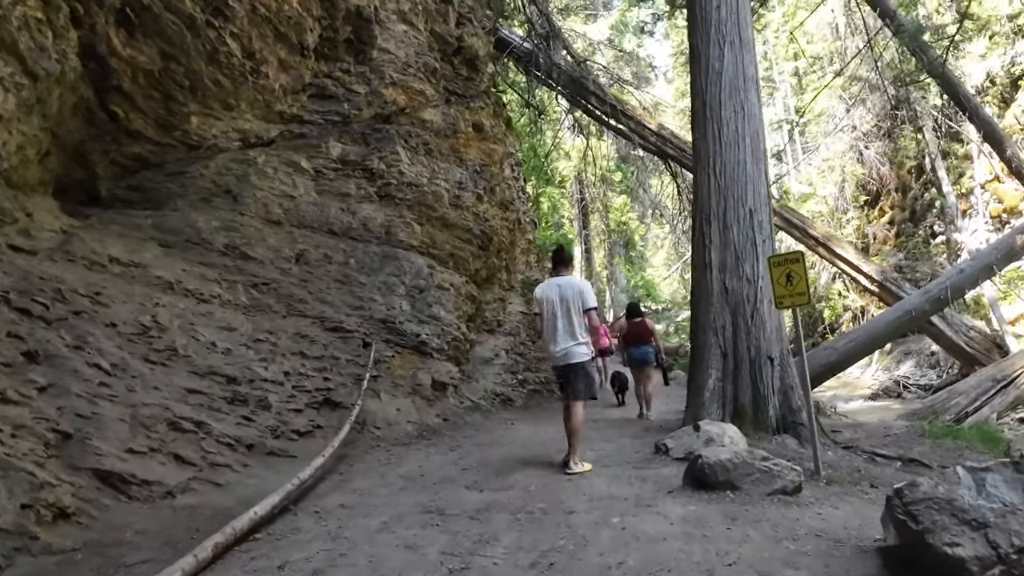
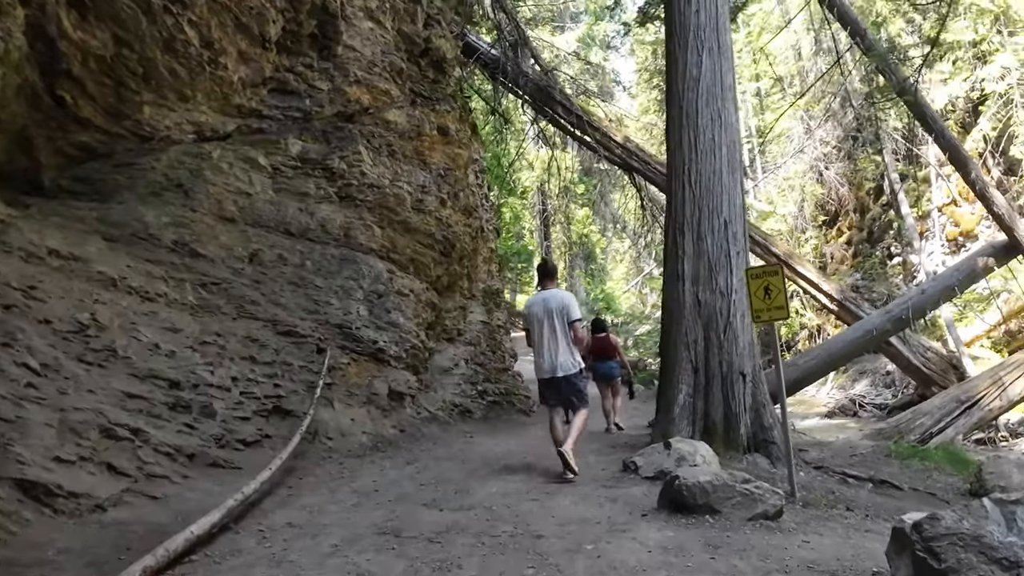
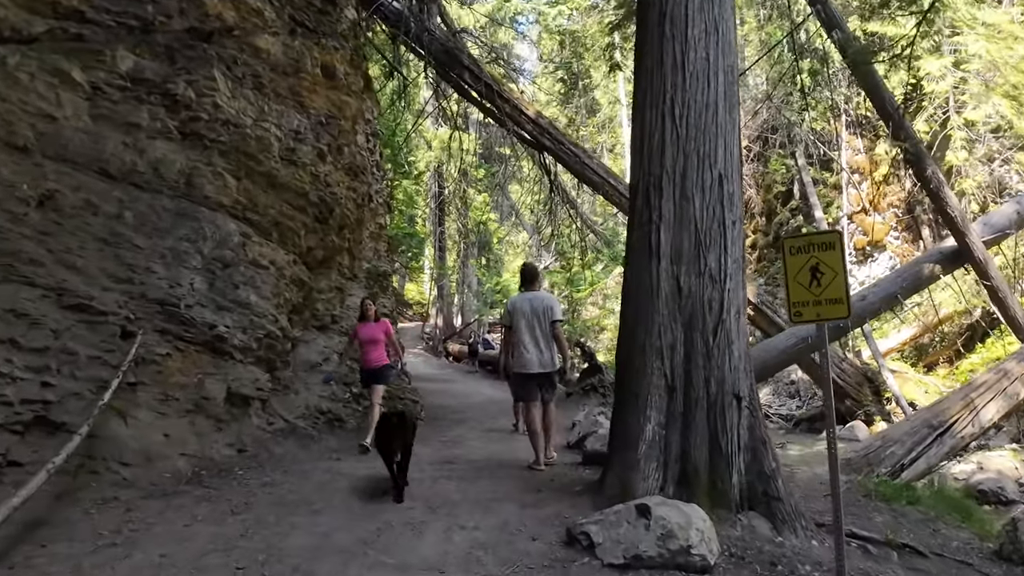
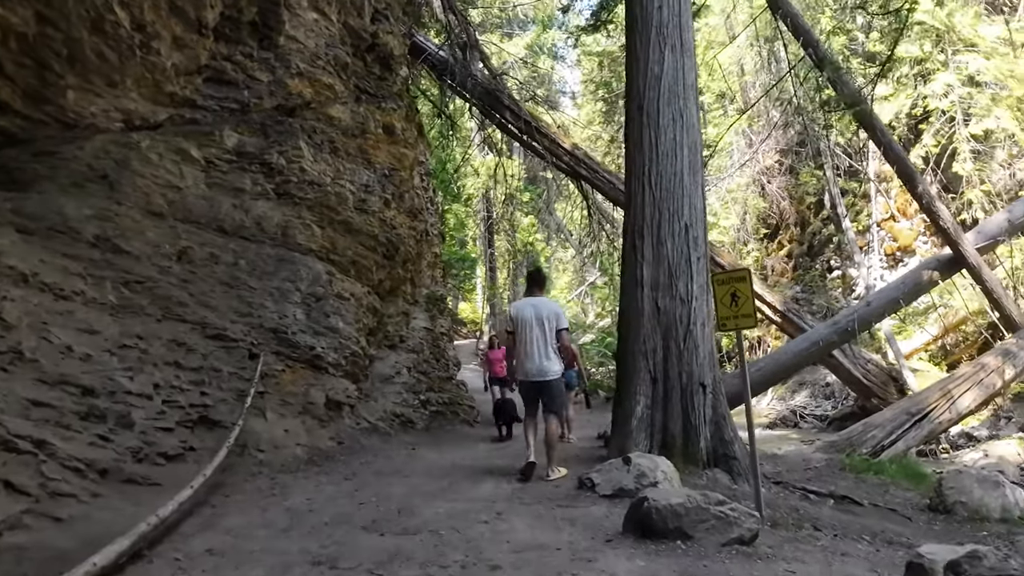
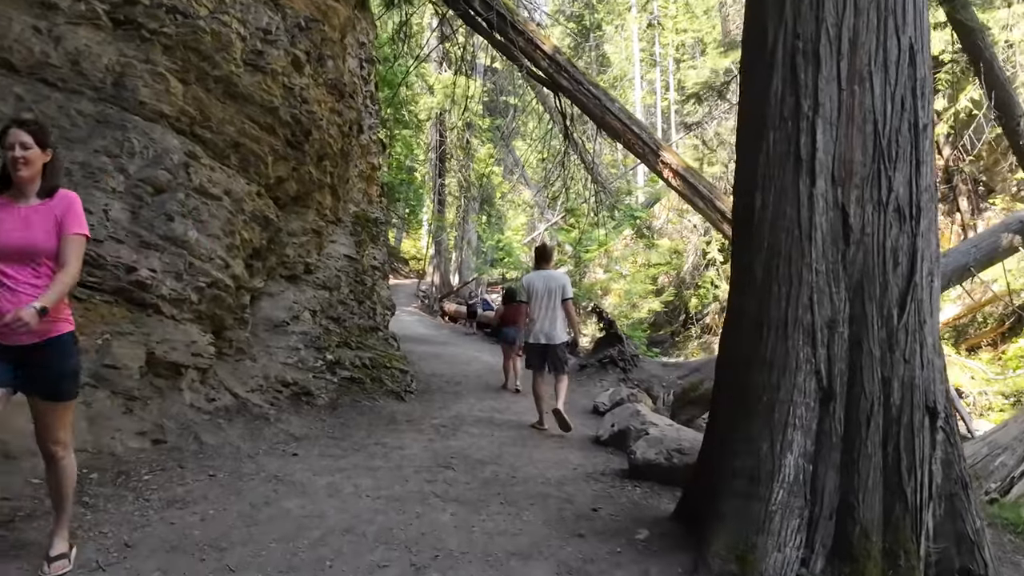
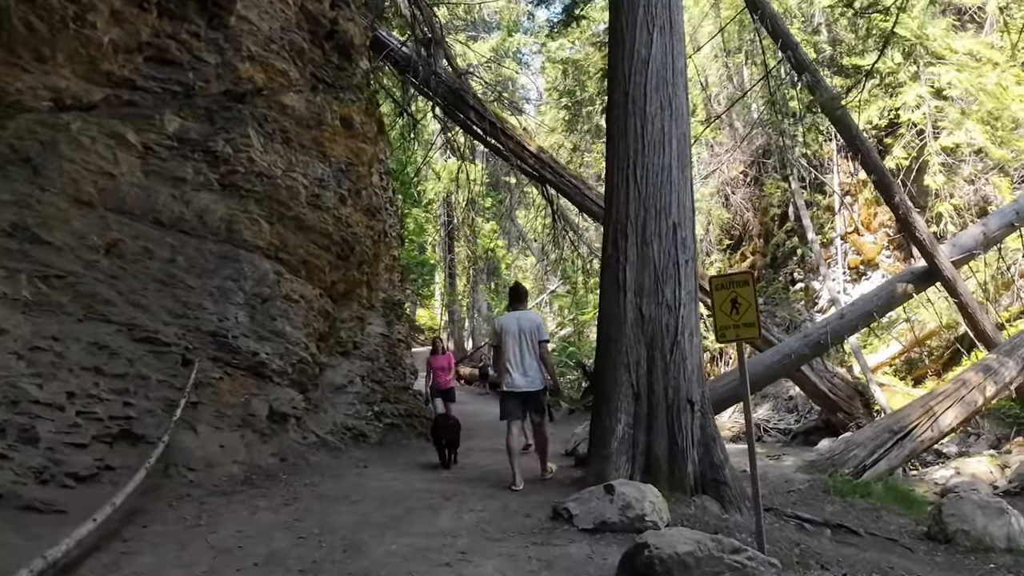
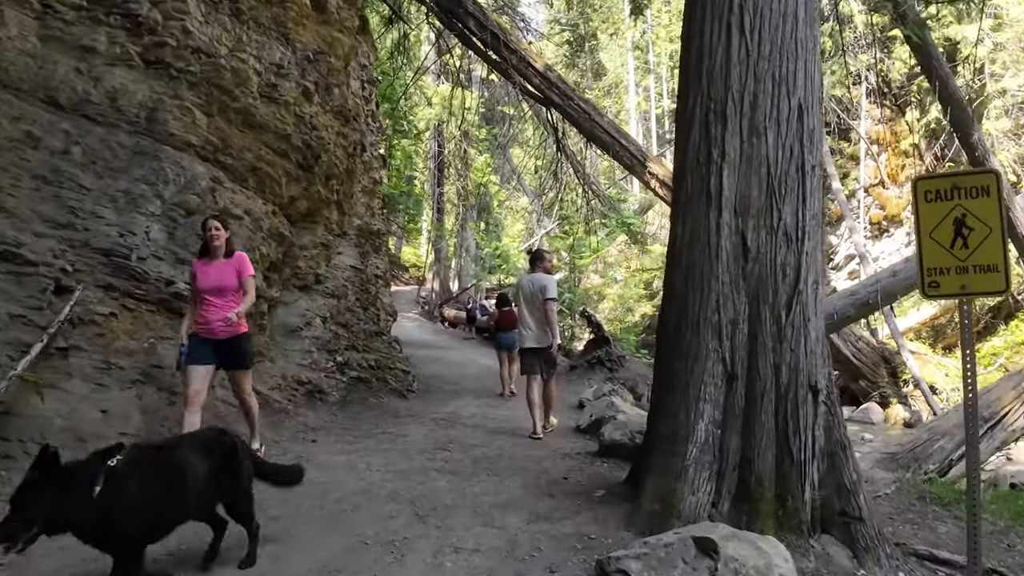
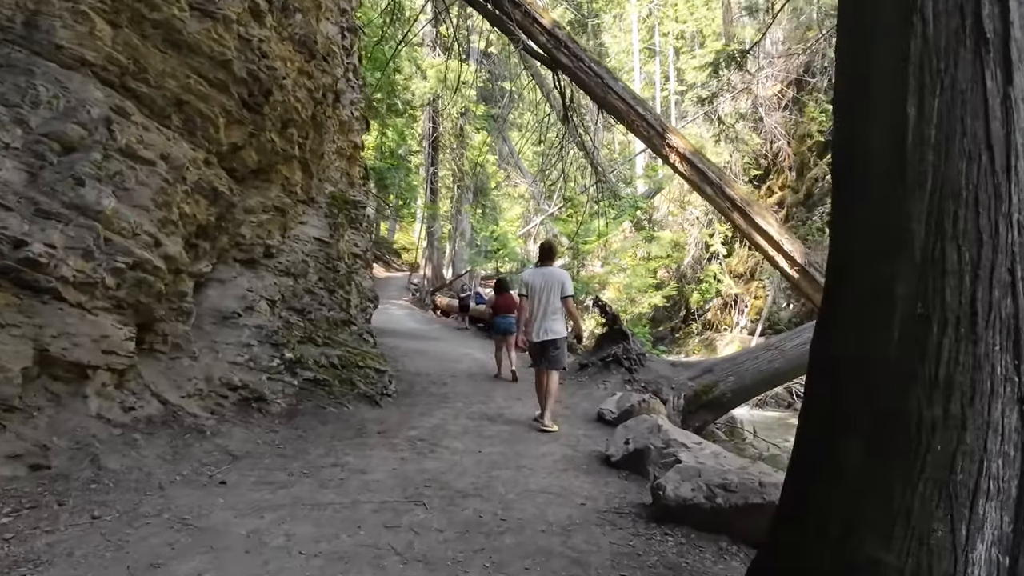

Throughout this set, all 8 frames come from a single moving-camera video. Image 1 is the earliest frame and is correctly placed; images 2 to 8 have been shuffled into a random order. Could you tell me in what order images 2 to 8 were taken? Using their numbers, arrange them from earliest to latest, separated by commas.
2, 4, 6, 3, 7, 5, 8
